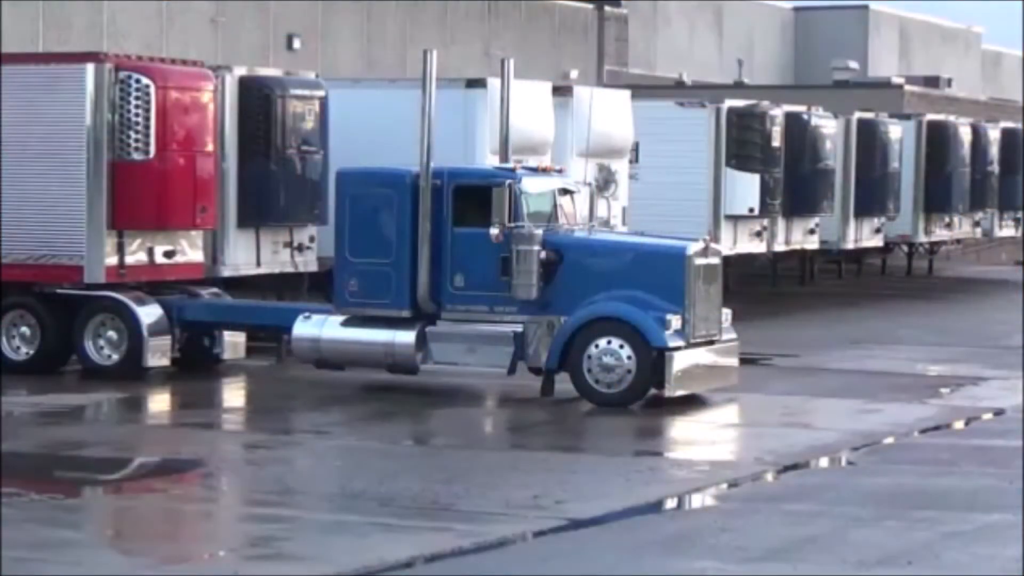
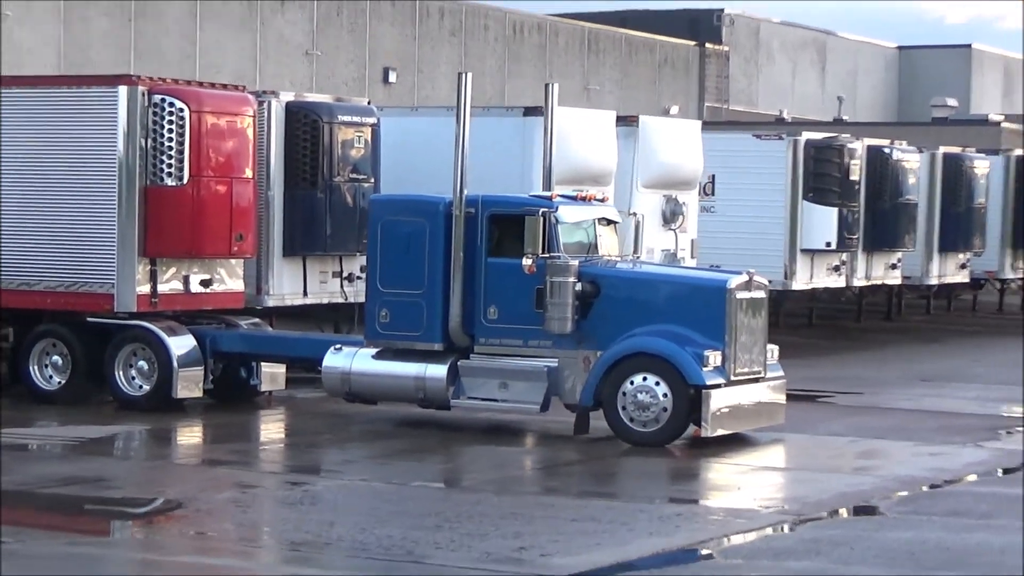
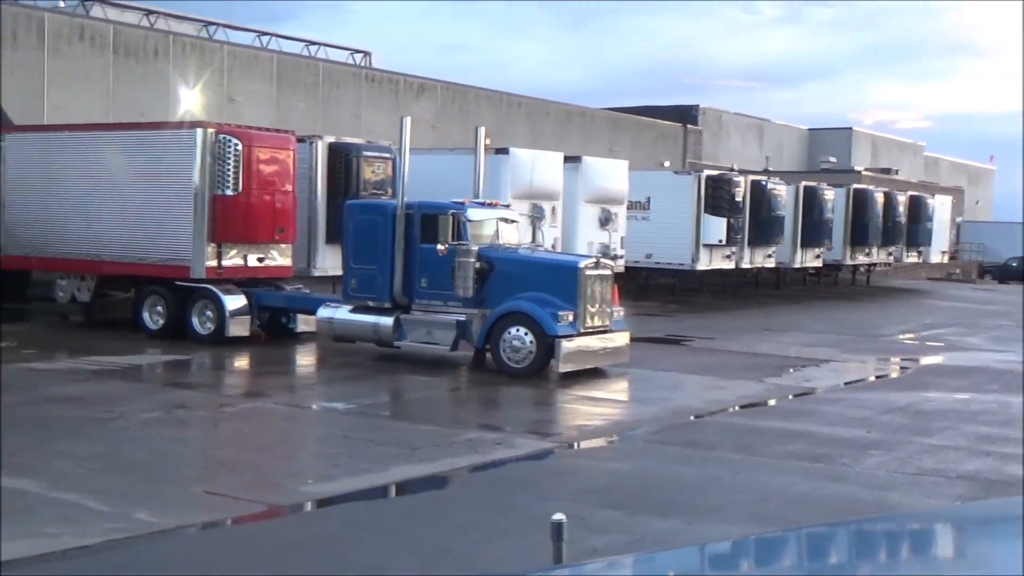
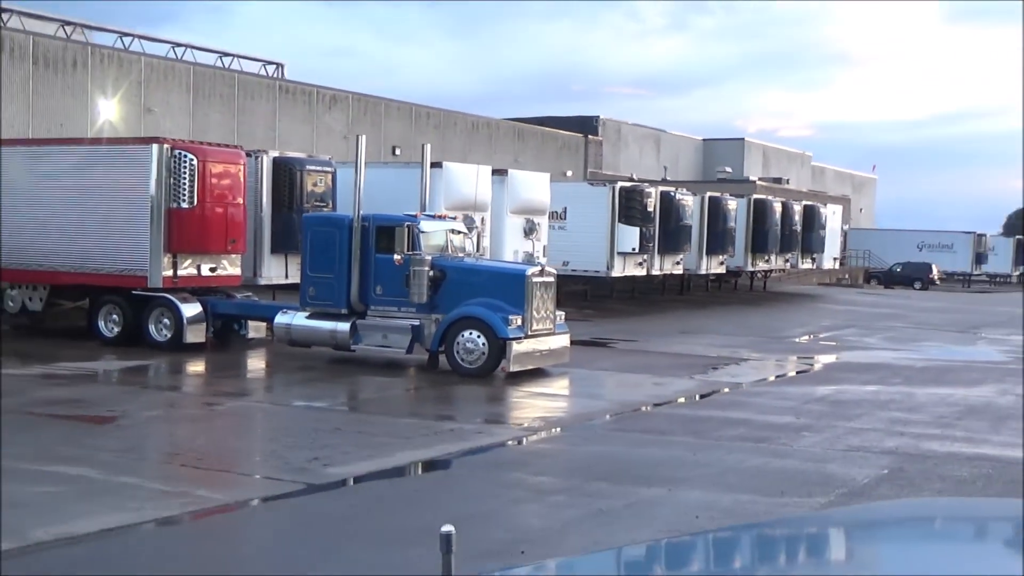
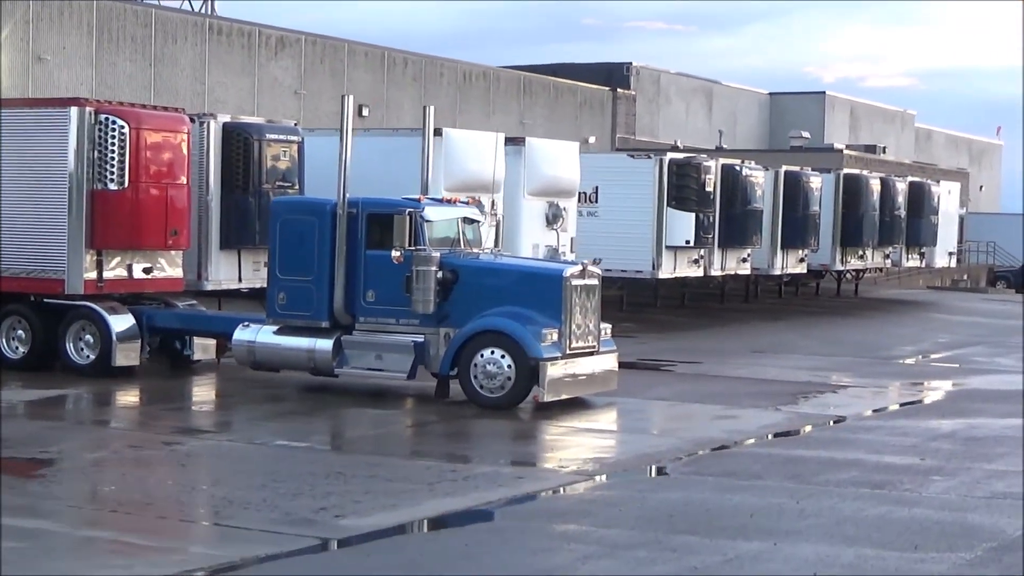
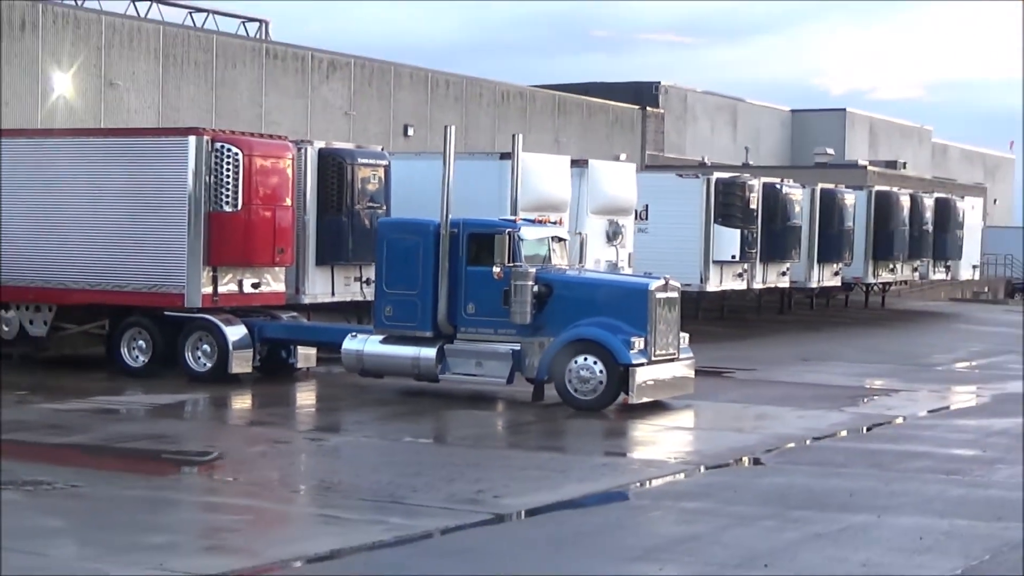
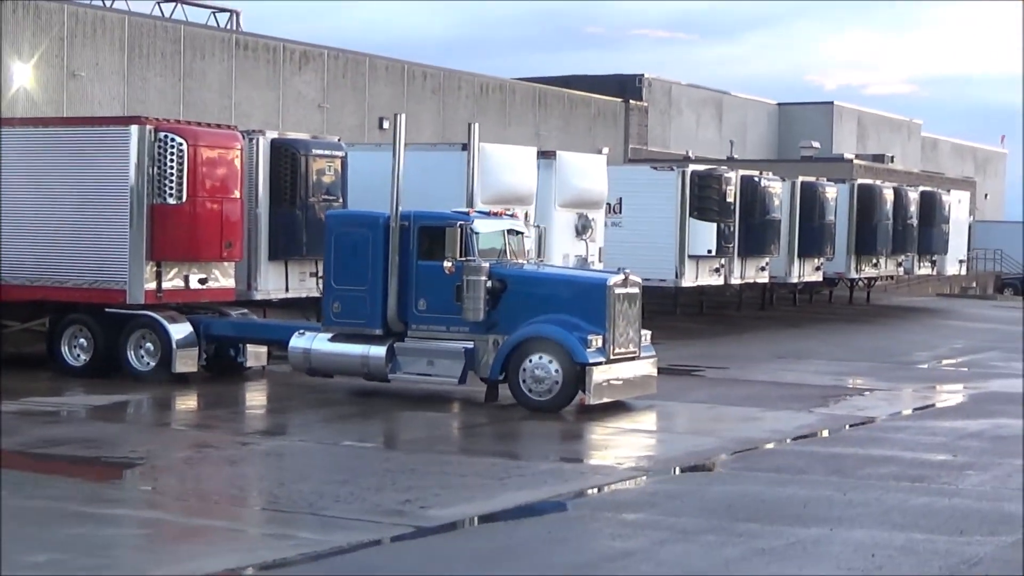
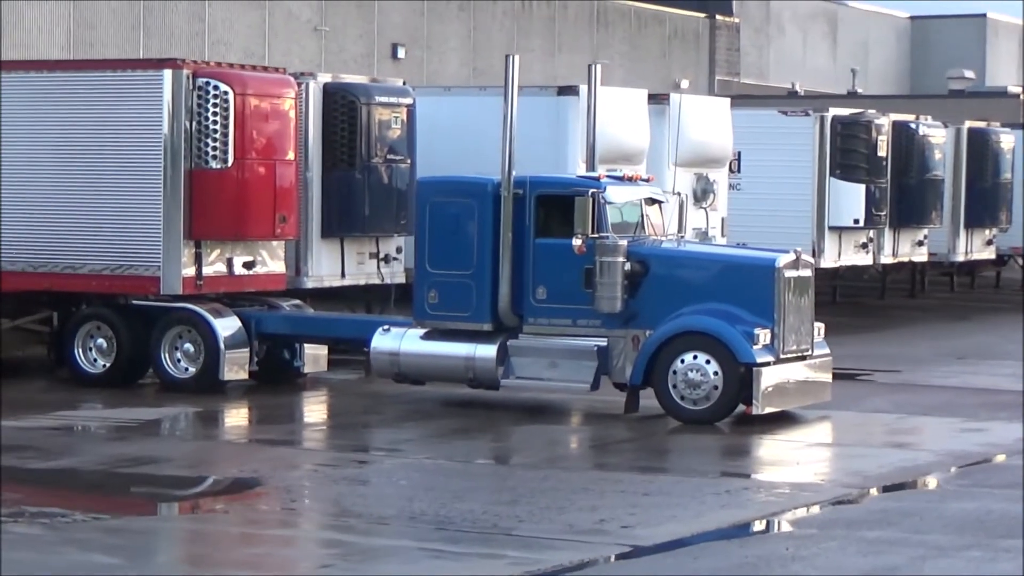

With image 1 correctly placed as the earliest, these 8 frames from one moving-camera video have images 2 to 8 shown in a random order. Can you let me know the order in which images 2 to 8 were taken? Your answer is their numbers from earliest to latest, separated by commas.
8, 2, 6, 7, 5, 4, 3
